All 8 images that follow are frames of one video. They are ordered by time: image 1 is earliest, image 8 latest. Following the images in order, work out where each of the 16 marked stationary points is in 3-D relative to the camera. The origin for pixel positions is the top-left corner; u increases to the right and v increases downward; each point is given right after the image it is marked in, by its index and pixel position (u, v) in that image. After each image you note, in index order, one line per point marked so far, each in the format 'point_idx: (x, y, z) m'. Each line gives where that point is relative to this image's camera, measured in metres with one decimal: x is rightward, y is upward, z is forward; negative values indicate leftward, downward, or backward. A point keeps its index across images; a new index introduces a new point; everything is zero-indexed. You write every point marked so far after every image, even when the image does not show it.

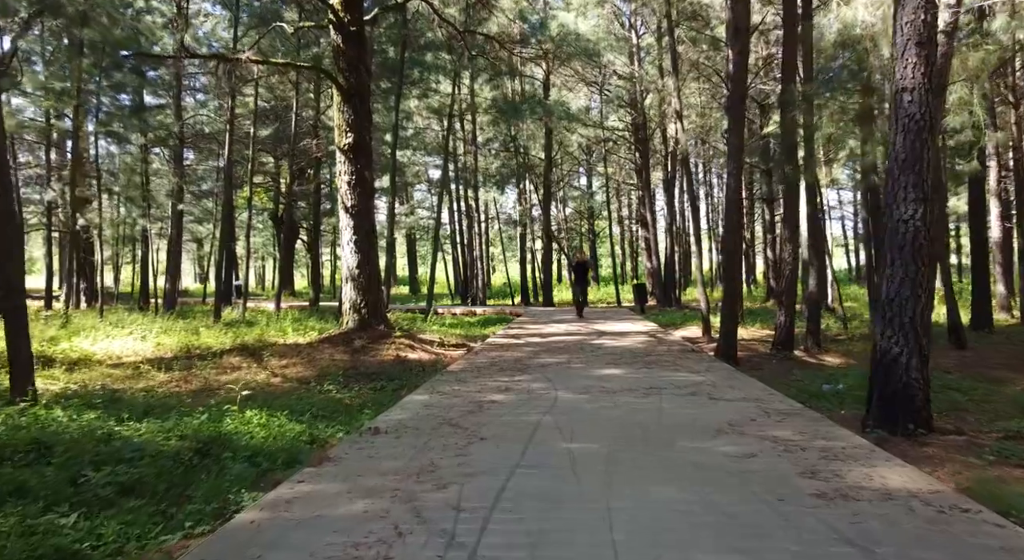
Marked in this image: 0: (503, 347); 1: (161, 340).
0: (-0.1, -1.0, +11.1) m
1: (-5.8, -1.0, +12.3) m
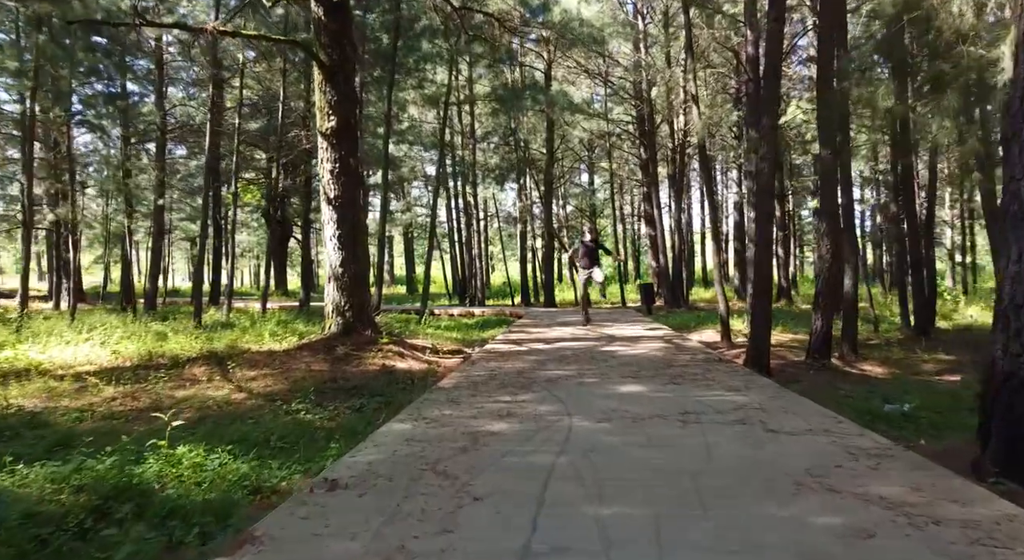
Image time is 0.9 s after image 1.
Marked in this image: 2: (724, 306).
0: (-0.1, -1.0, +9.9) m
1: (-5.8, -1.0, +11.0) m
2: (+3.8, -0.5, +13.3) m
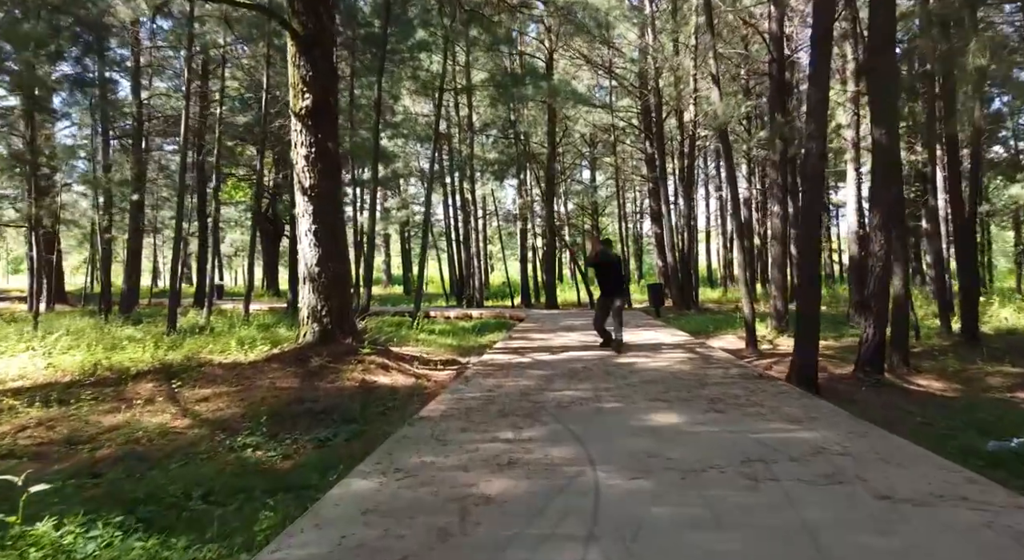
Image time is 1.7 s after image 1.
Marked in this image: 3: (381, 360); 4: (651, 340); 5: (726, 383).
0: (-0.1, -1.0, +8.5) m
1: (-5.8, -1.0, +9.7) m
2: (+3.8, -0.5, +12.0) m
3: (-1.6, -1.0, +9.3) m
4: (+2.2, -1.0, +11.8) m
5: (+2.0, -1.0, +6.9) m
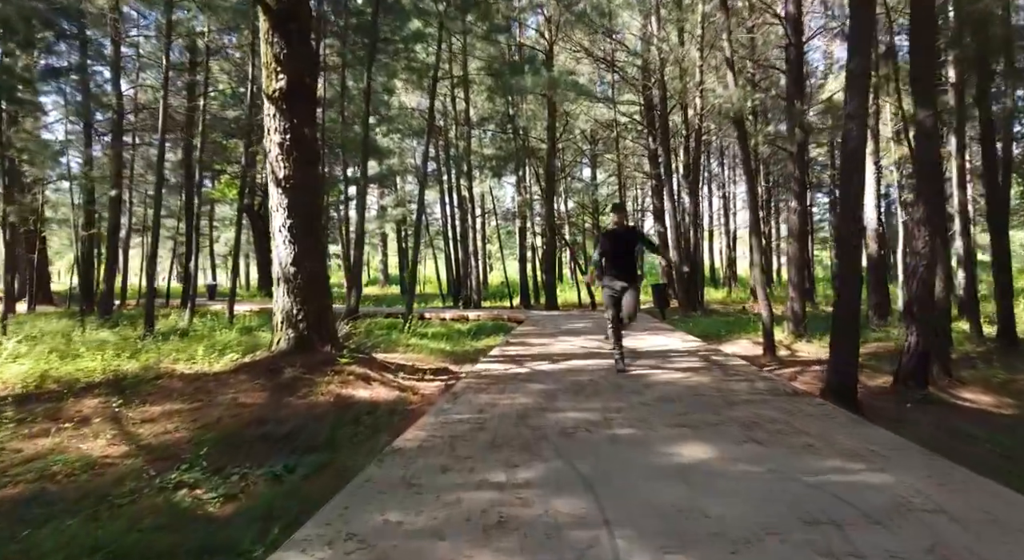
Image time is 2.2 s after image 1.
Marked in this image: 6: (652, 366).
0: (-0.1, -1.0, +7.5) m
1: (-5.8, -1.0, +8.7) m
2: (+3.8, -0.5, +11.0) m
3: (-1.7, -1.0, +8.3) m
4: (+2.2, -1.0, +10.9) m
5: (+1.9, -1.0, +6.0) m
6: (+1.6, -1.0, +8.5) m
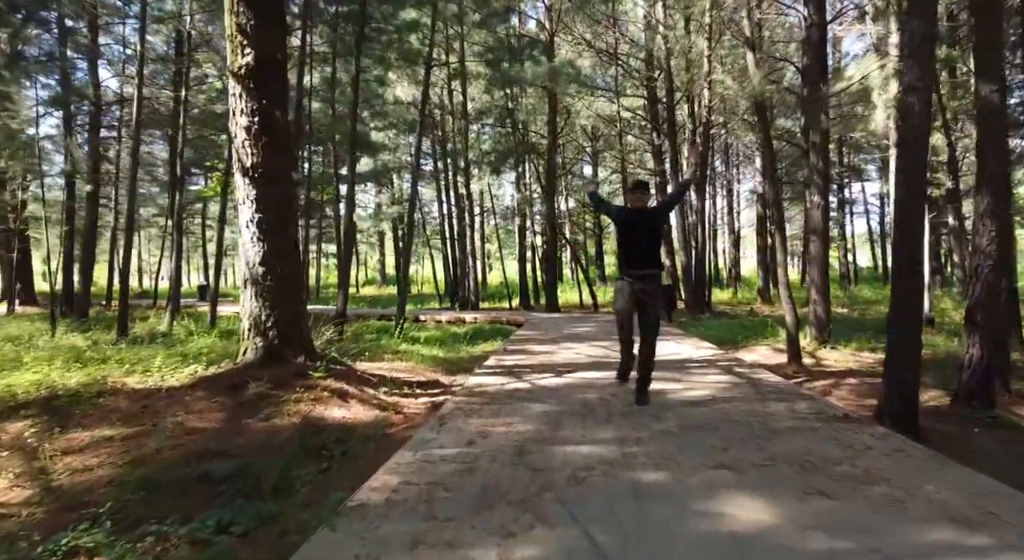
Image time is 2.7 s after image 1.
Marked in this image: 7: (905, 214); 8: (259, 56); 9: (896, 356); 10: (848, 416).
0: (-0.2, -1.0, +6.5) m
1: (-5.8, -1.0, +7.7) m
2: (+3.7, -0.5, +10.0) m
3: (-1.7, -1.0, +7.3) m
4: (+2.2, -1.0, +9.8) m
5: (+1.9, -1.0, +4.9) m
6: (+1.6, -1.0, +7.5) m
7: (+2.9, +0.5, +5.5) m
8: (-2.6, +2.3, +7.8) m
9: (+2.9, -0.6, +5.7) m
10: (+2.5, -1.0, +5.6) m
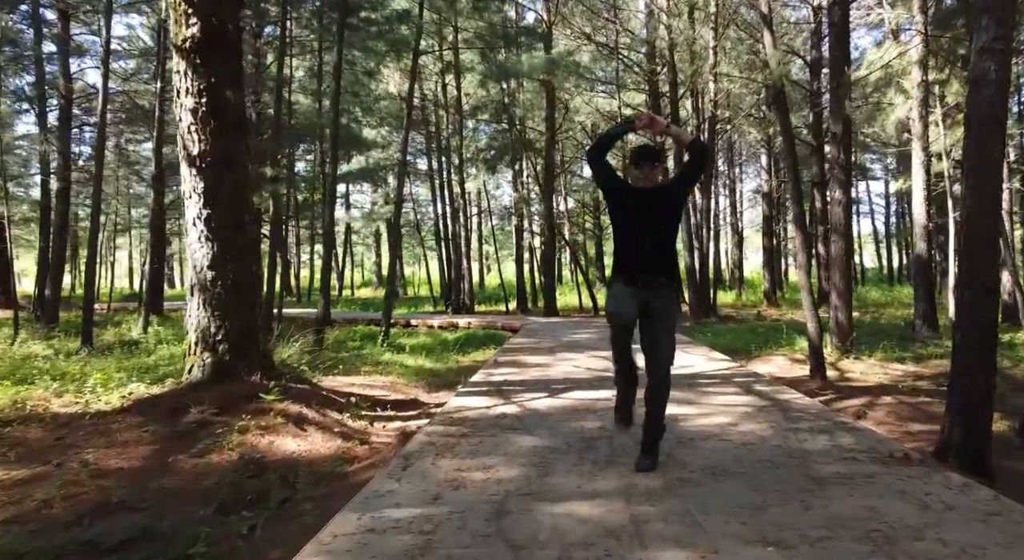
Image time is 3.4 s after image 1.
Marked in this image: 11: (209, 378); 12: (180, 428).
0: (-0.3, -1.1, +5.4) m
1: (-5.9, -1.1, +6.6) m
2: (+3.6, -0.5, +8.9) m
3: (-1.8, -1.1, +6.2) m
4: (+2.0, -1.0, +8.8) m
5: (+1.8, -1.0, +3.9) m
6: (+1.5, -1.0, +6.4) m
7: (+2.8, +0.5, +4.5) m
8: (-2.8, +2.3, +6.7) m
9: (+2.8, -0.6, +4.6) m
10: (+2.4, -1.1, +4.5) m
11: (-2.7, -0.9, +6.7) m
12: (-2.5, -1.1, +5.7) m
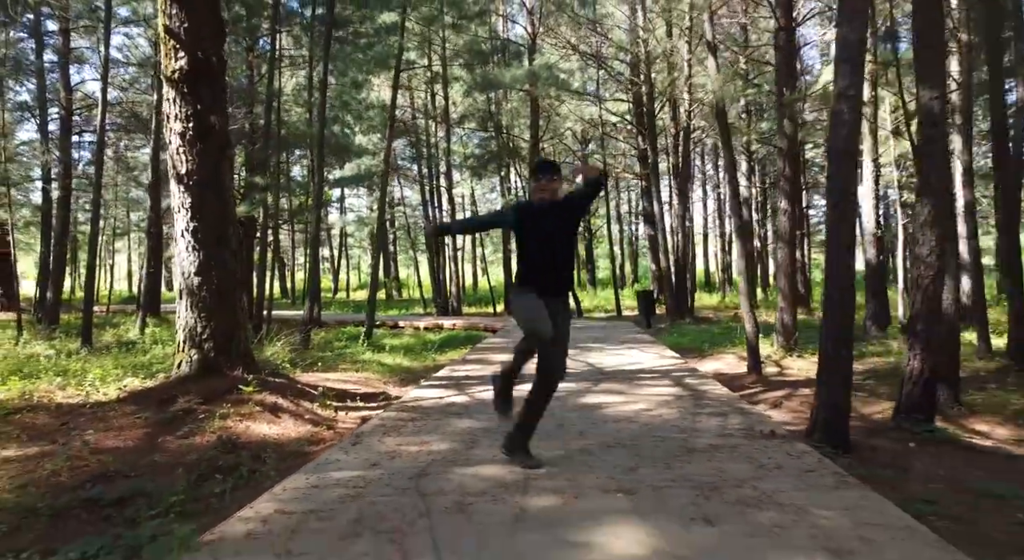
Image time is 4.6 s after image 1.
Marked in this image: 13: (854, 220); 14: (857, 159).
0: (-0.8, -1.1, +6.3) m
1: (-6.4, -1.1, +7.5) m
2: (+3.2, -0.6, +9.8) m
3: (-2.3, -1.1, +7.1) m
4: (+1.6, -1.1, +9.7) m
5: (+1.3, -1.1, +4.8) m
6: (+1.0, -1.1, +7.3) m
7: (+2.3, +0.4, +5.3) m
8: (-3.2, +2.2, +7.6) m
9: (+2.3, -0.6, +5.5) m
10: (+1.9, -1.1, +5.4) m
11: (-3.2, -0.9, +7.5) m
12: (-3.0, -1.2, +6.6) m
13: (+2.4, +0.4, +5.3) m
14: (+2.4, +0.8, +5.3) m
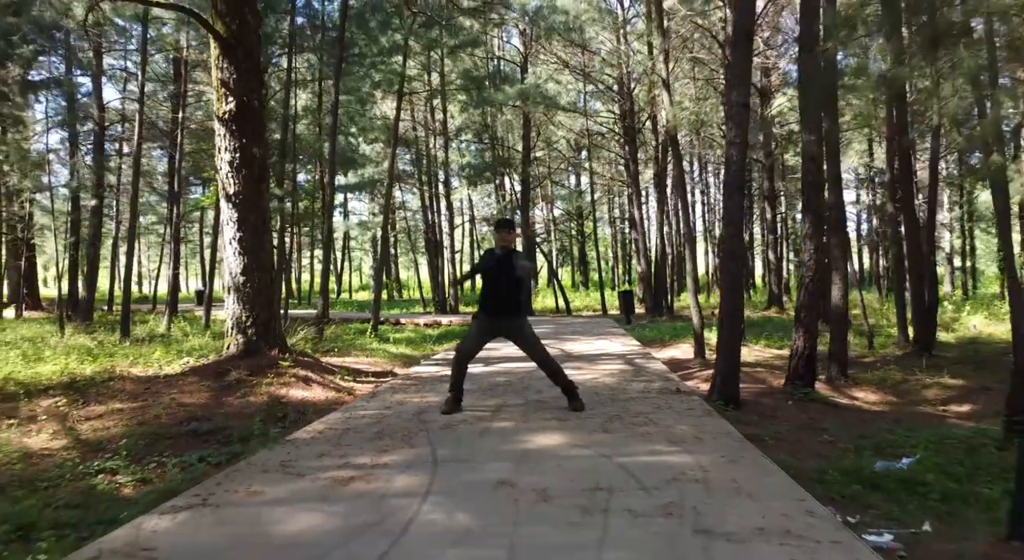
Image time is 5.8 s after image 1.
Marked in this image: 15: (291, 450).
0: (-1.0, -1.1, +8.2) m
1: (-6.6, -1.1, +9.4) m
2: (+2.9, -0.6, +11.7) m
3: (-2.5, -1.1, +9.0) m
4: (+1.3, -1.1, +11.6) m
5: (+1.1, -1.1, +6.7) m
6: (+0.8, -1.1, +9.2) m
7: (+2.1, +0.5, +7.2) m
8: (-3.5, +2.2, +9.5) m
9: (+2.1, -0.6, +7.4) m
10: (+1.7, -1.1, +7.3) m
11: (-3.4, -0.9, +9.4) m
12: (-3.2, -1.2, +8.5) m
13: (+2.2, +0.4, +7.2) m
14: (+2.2, +0.8, +7.2) m
15: (-1.4, -1.1, +4.8) m
